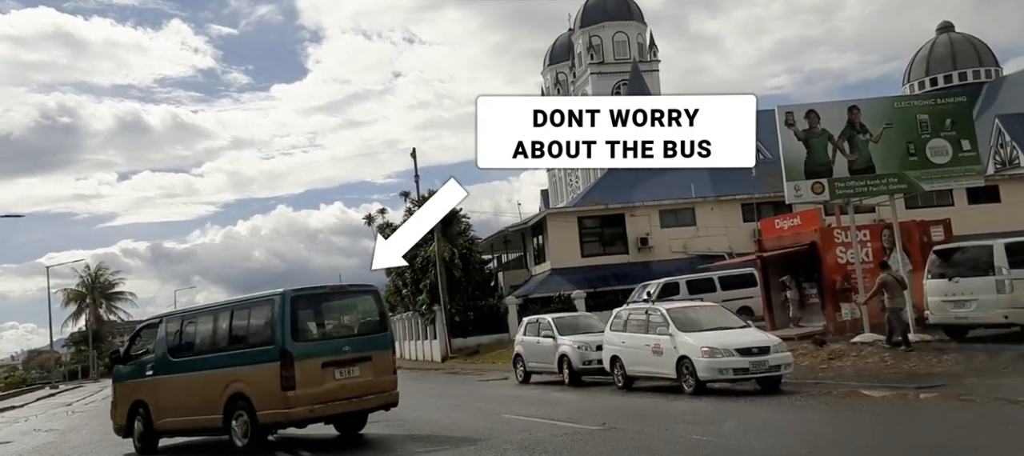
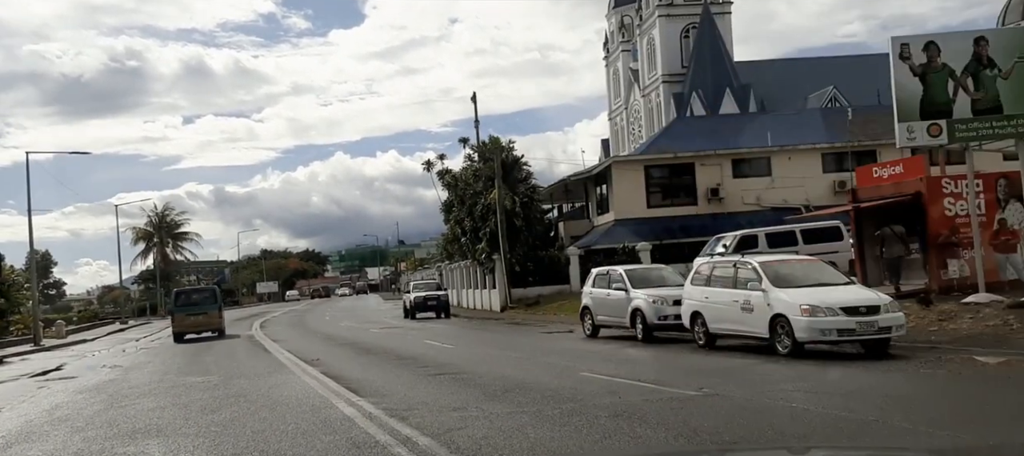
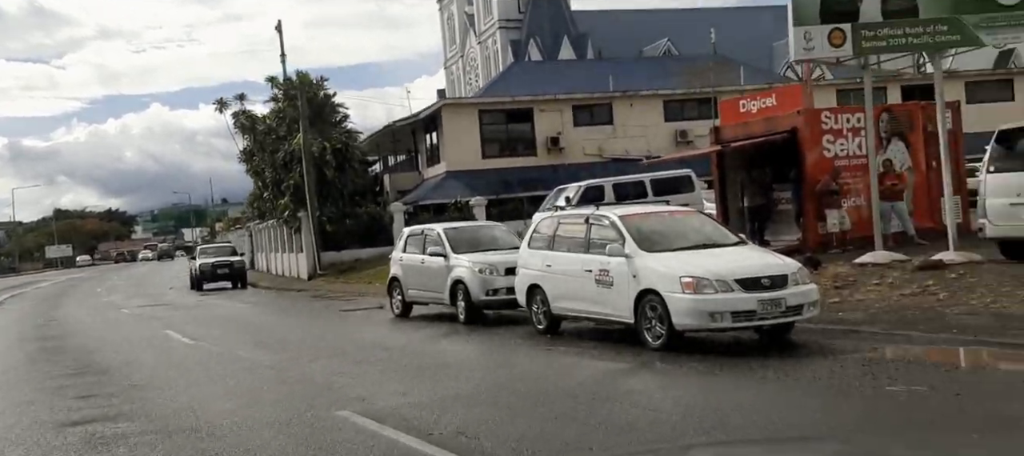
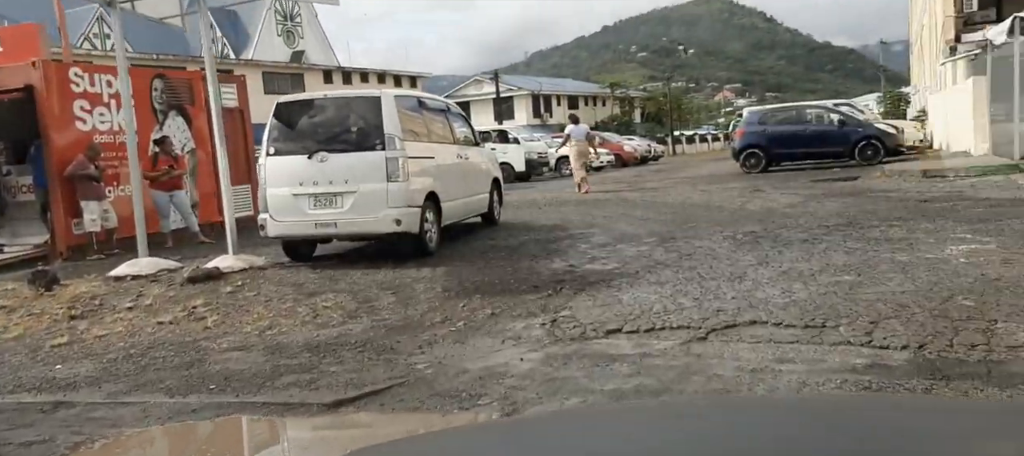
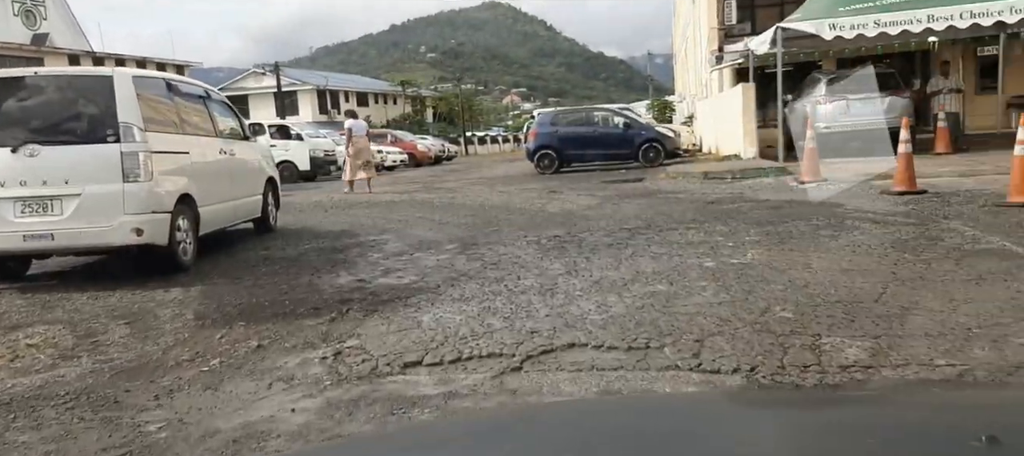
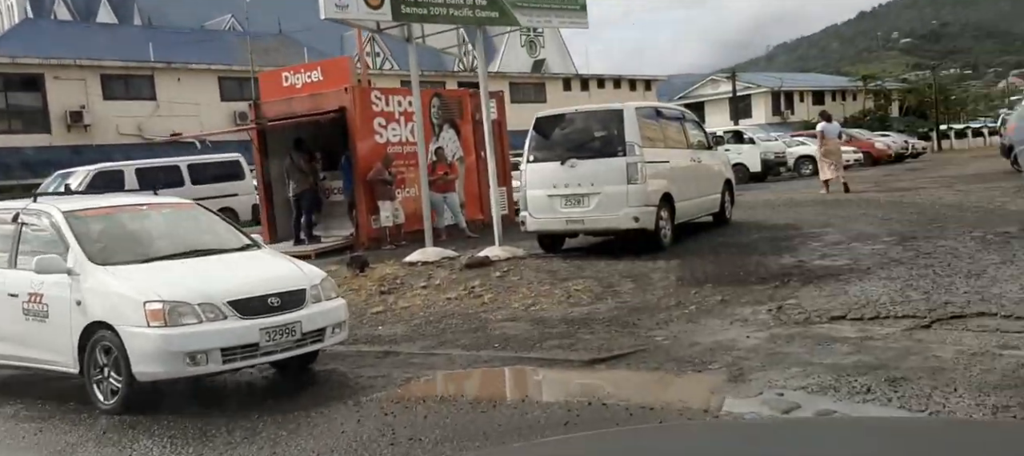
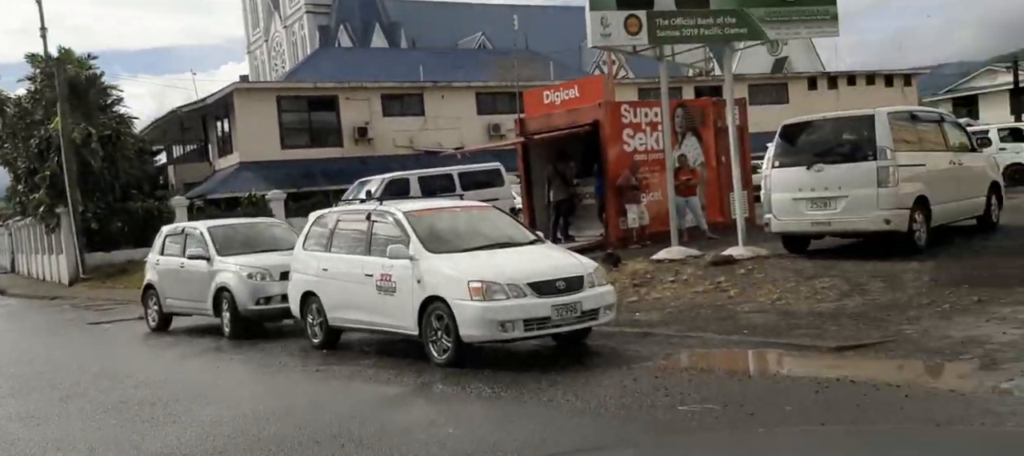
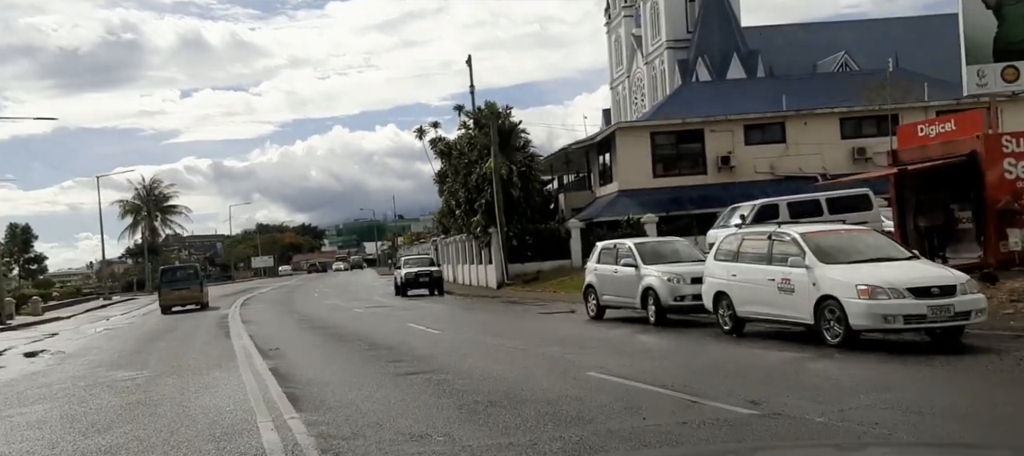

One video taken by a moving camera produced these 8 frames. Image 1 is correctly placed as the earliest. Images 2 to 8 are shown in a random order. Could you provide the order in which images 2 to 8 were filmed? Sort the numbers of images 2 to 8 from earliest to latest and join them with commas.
2, 8, 3, 7, 6, 4, 5
